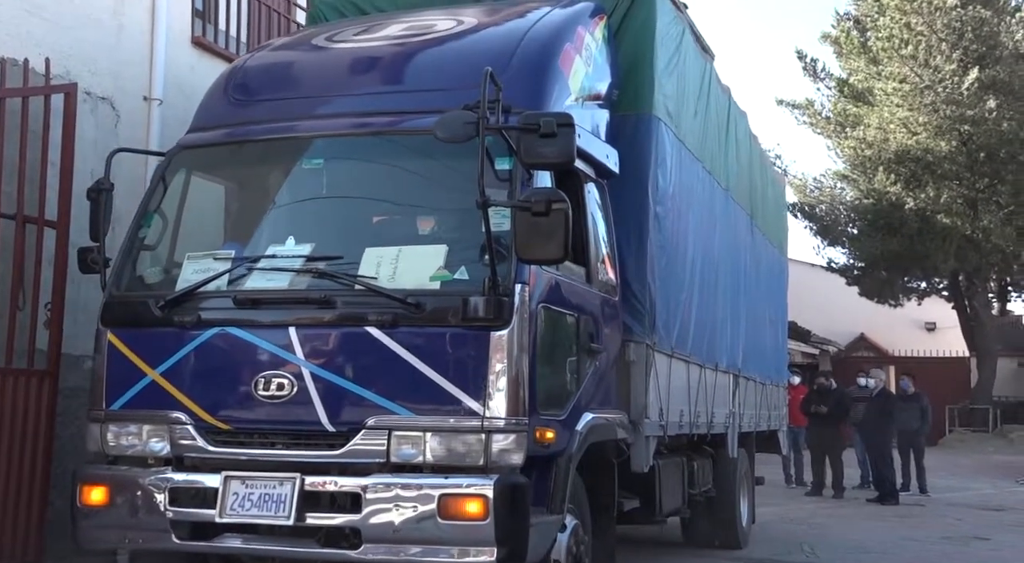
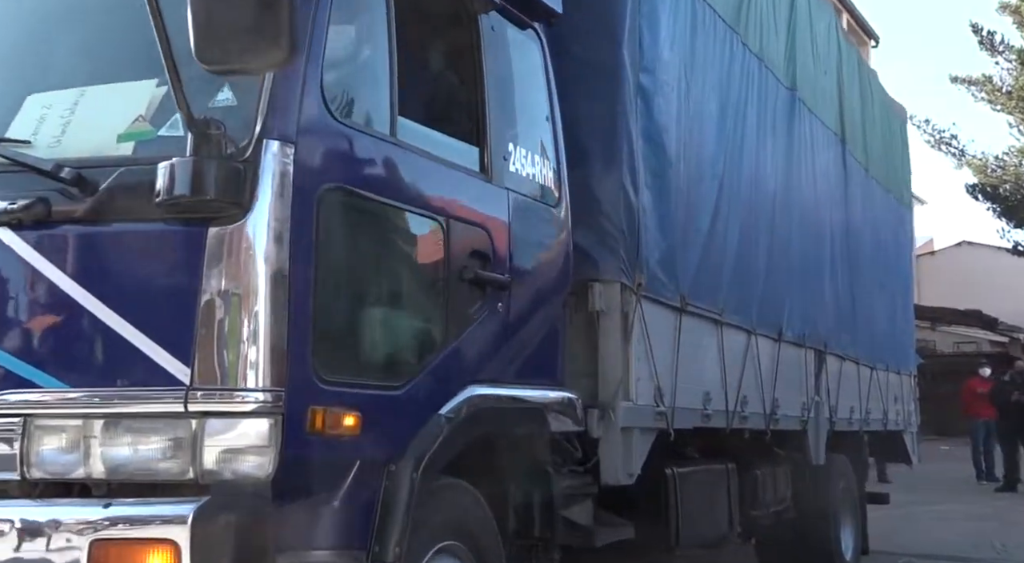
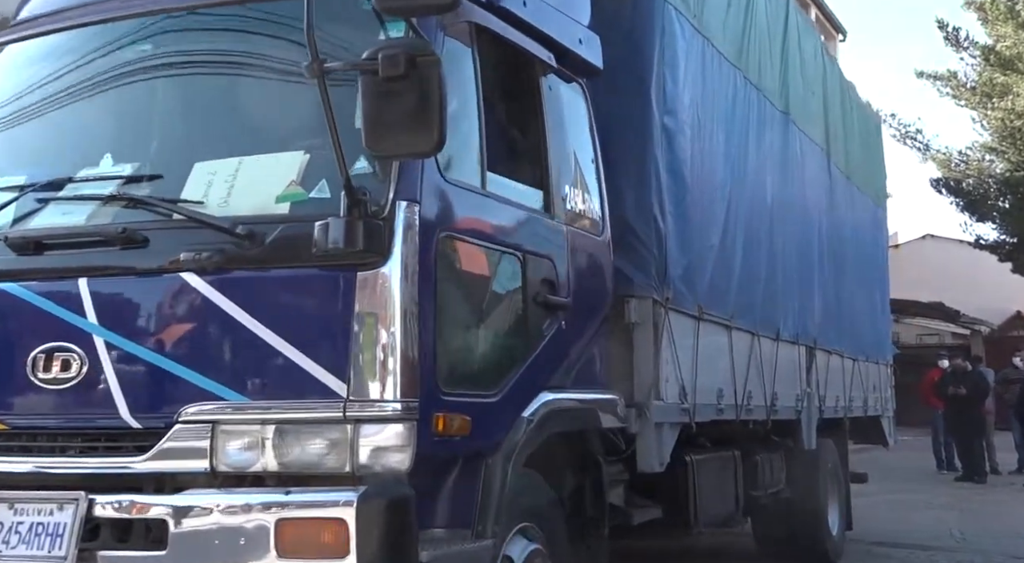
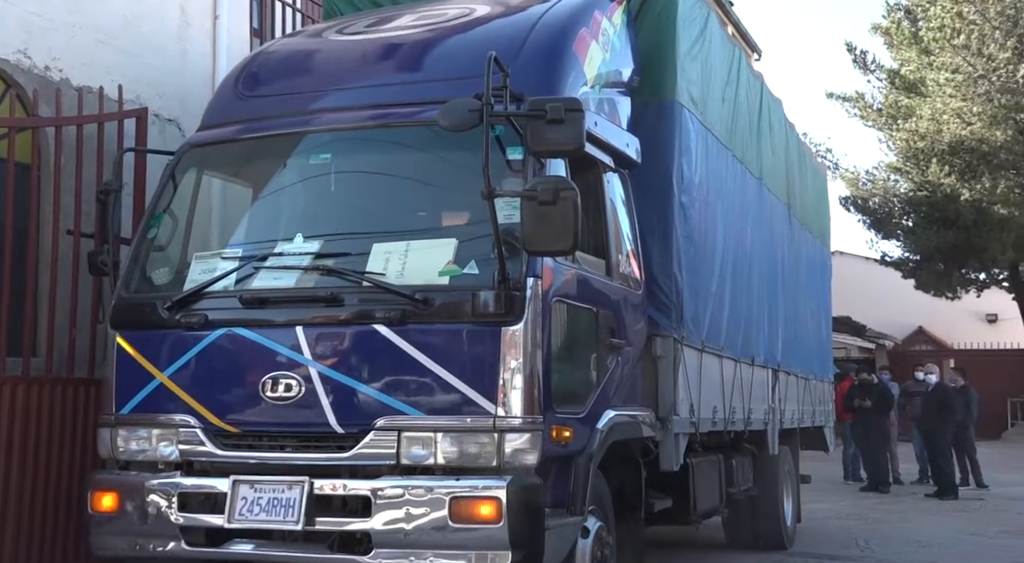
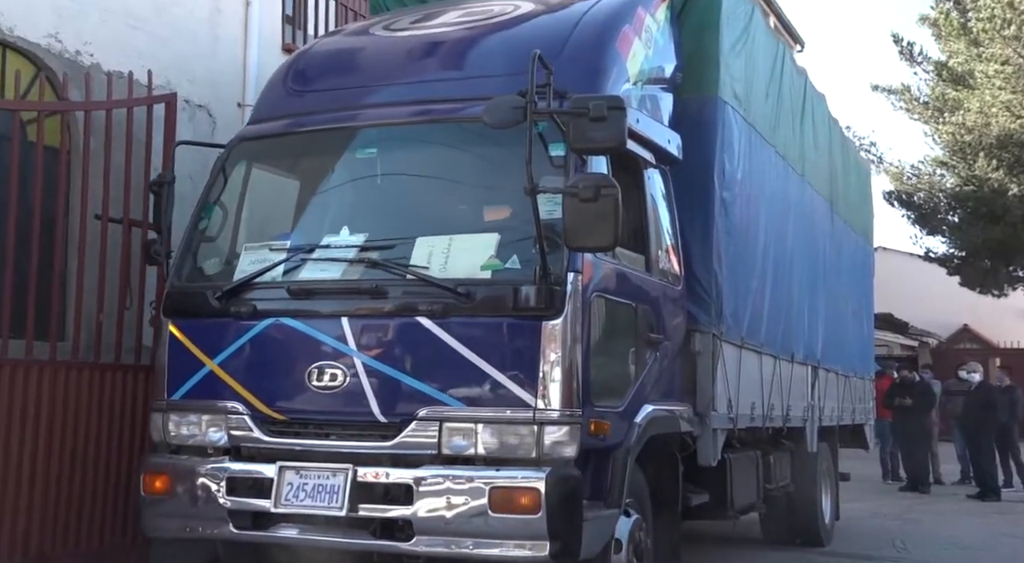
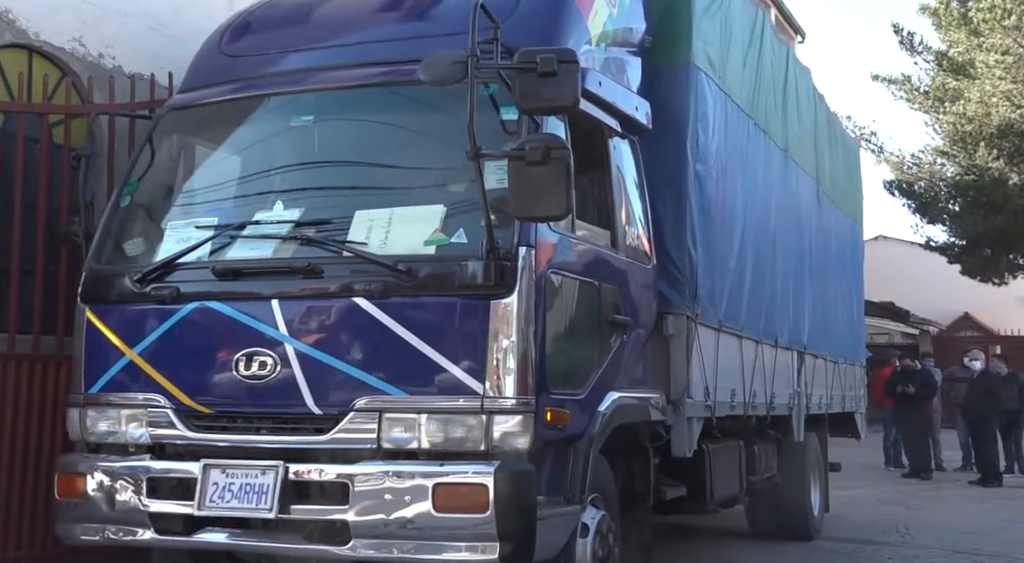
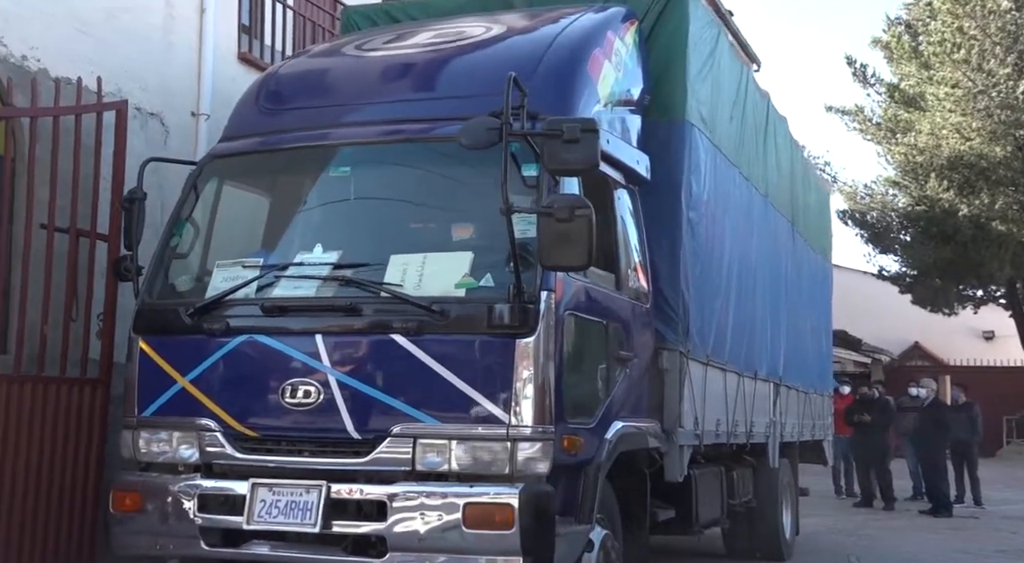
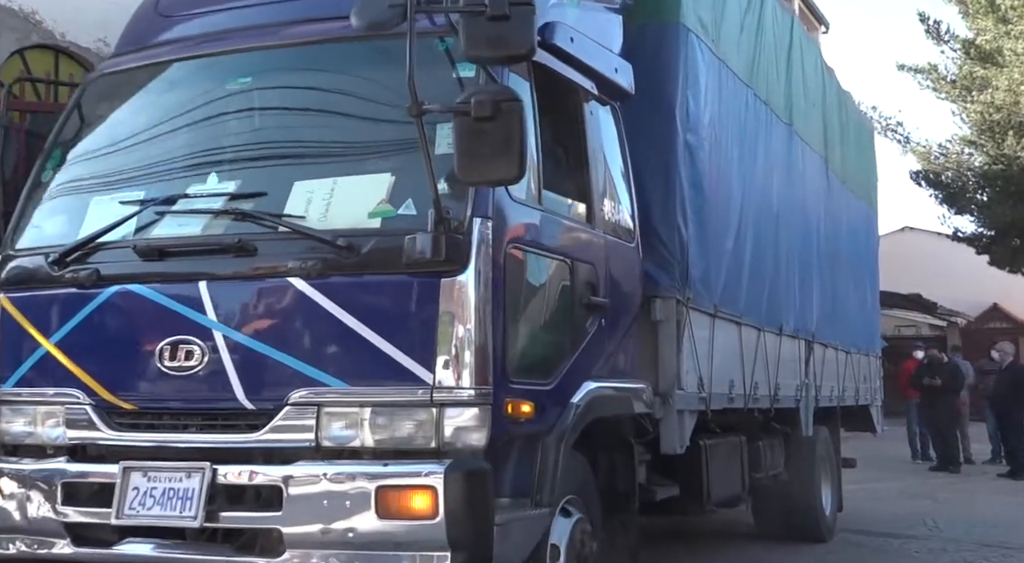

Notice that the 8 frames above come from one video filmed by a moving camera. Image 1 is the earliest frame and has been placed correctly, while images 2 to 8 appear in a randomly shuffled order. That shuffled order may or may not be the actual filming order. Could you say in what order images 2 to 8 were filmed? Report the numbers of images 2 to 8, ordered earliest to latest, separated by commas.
7, 5, 4, 6, 8, 3, 2
